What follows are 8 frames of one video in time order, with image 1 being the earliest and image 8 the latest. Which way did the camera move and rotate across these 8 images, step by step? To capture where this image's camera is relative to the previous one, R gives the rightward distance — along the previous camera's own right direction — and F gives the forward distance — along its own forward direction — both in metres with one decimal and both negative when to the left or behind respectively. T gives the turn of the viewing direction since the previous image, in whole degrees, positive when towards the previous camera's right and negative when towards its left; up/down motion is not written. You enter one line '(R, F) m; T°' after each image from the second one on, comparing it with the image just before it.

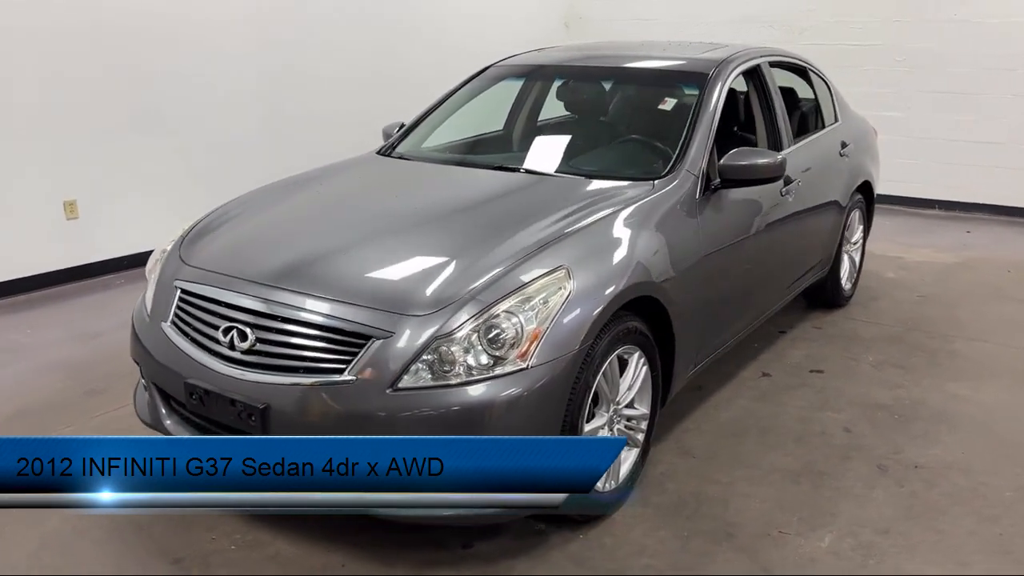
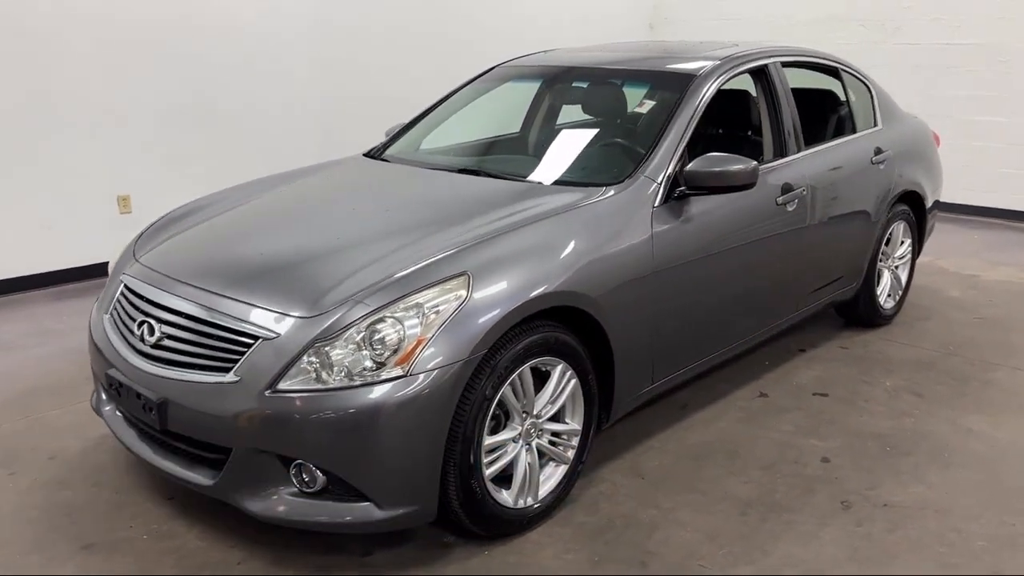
(+0.6, +0.1) m; -9°
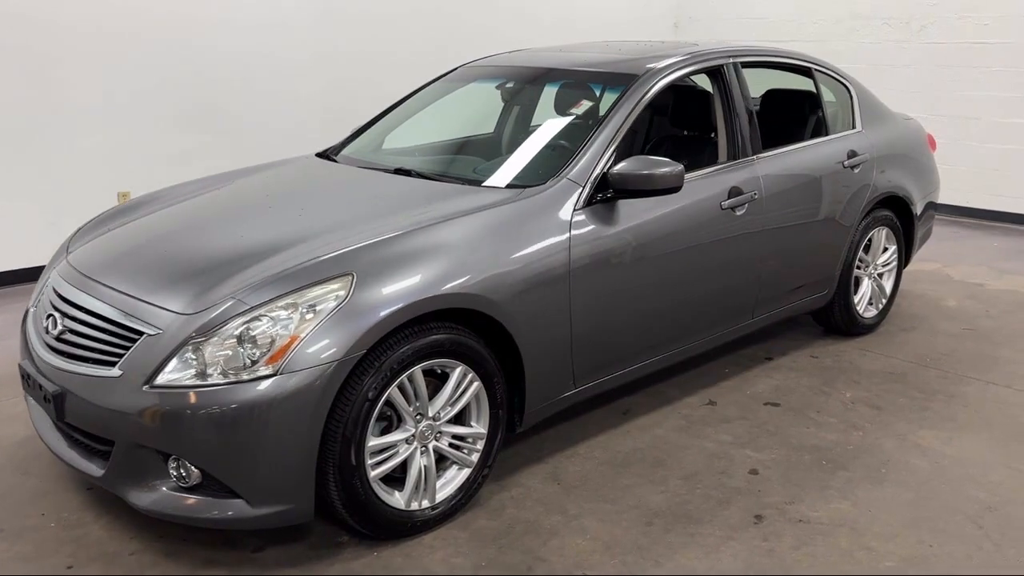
(+0.4, 0.0) m; -4°
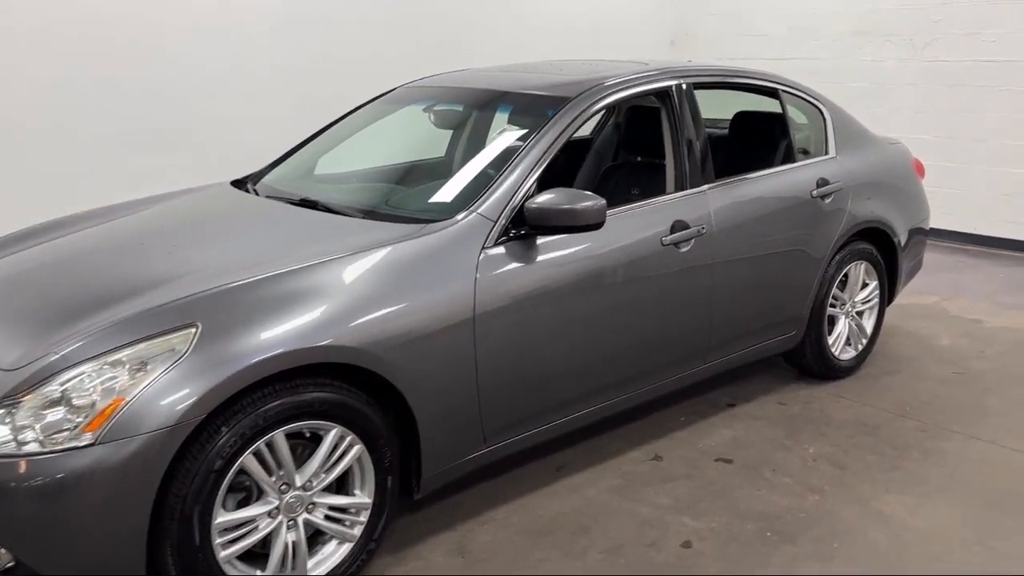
(+0.3, +0.3) m; -2°
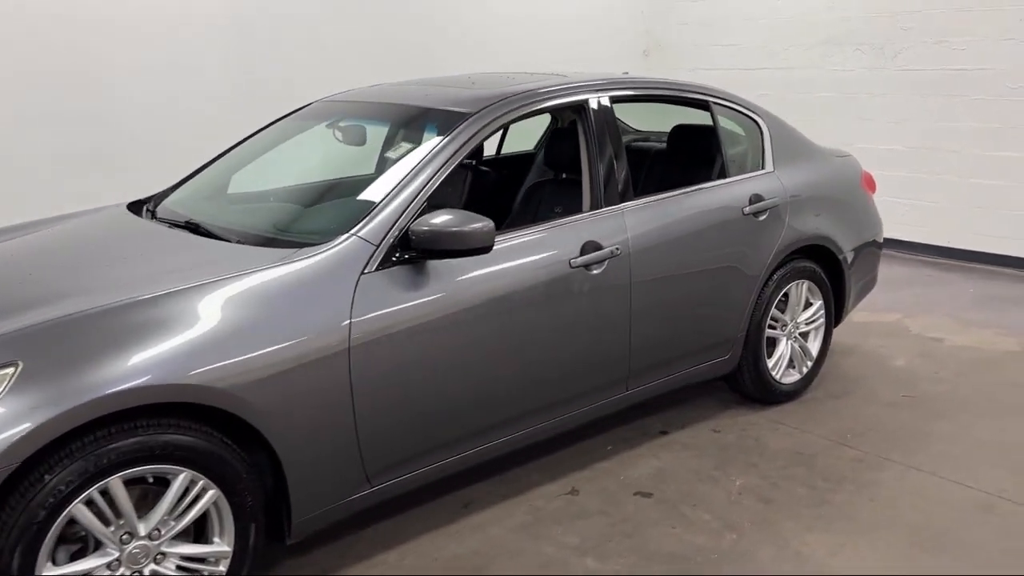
(+0.3, +0.1) m; 0°
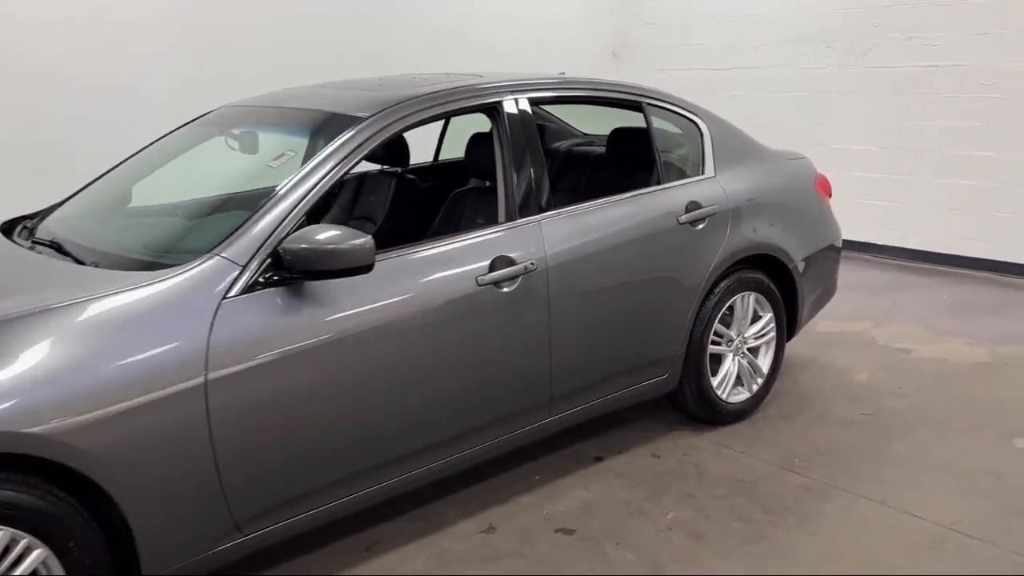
(+0.3, +0.2) m; 0°
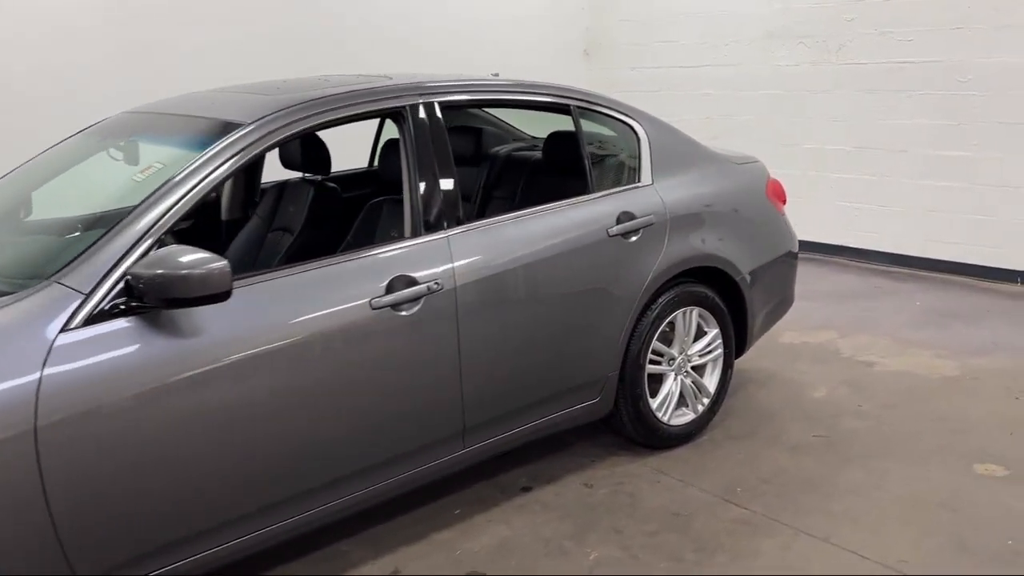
(+0.2, +0.2) m; 0°
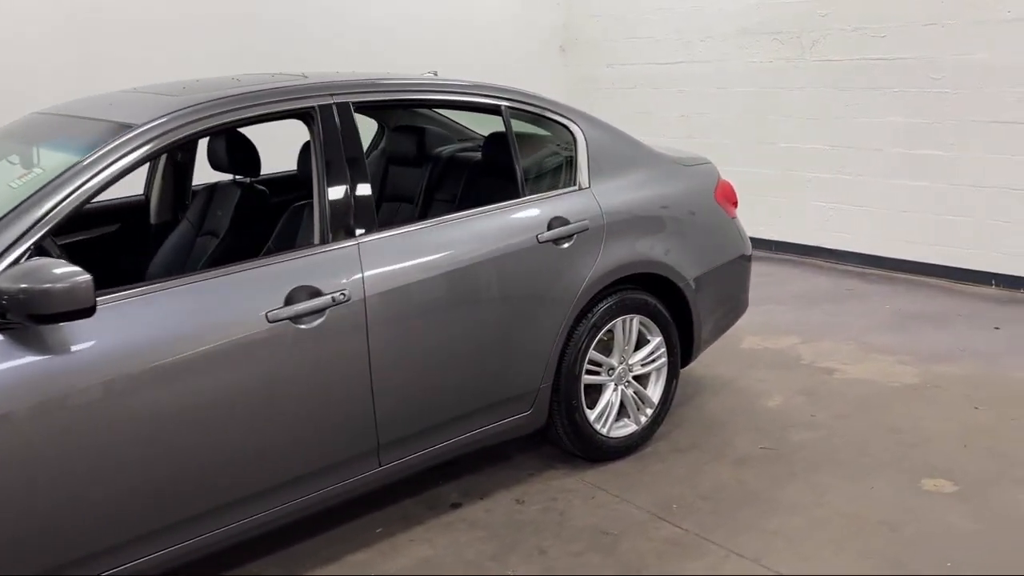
(+0.2, +0.1) m; 0°
